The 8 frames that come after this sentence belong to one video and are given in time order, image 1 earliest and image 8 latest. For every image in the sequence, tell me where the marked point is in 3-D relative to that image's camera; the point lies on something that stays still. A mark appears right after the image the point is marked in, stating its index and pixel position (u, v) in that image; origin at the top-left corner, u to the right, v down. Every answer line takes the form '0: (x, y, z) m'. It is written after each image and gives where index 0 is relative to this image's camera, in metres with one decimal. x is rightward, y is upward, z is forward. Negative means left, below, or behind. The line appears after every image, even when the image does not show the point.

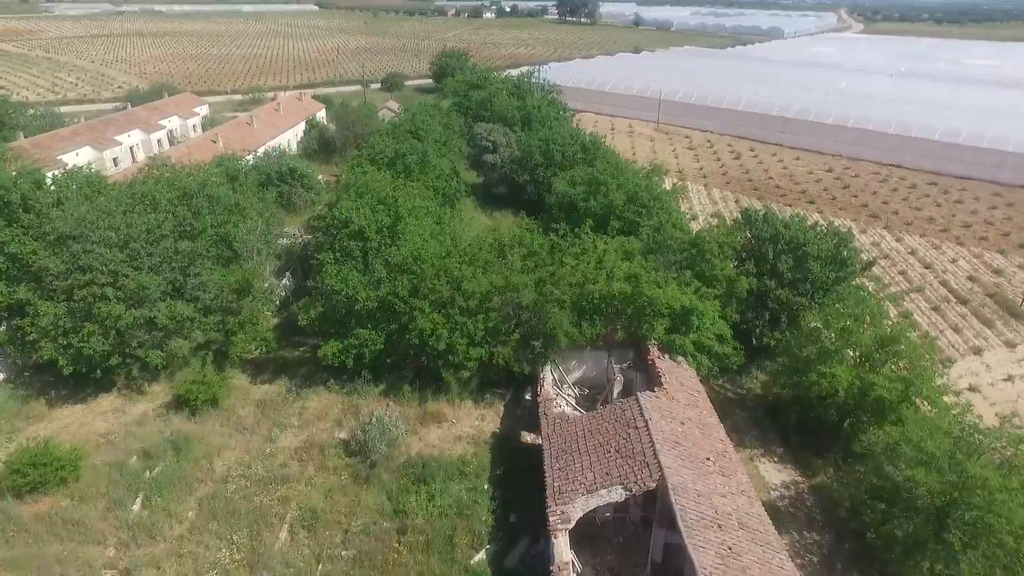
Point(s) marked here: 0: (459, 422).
0: (-1.7, -4.2, +19.5) m
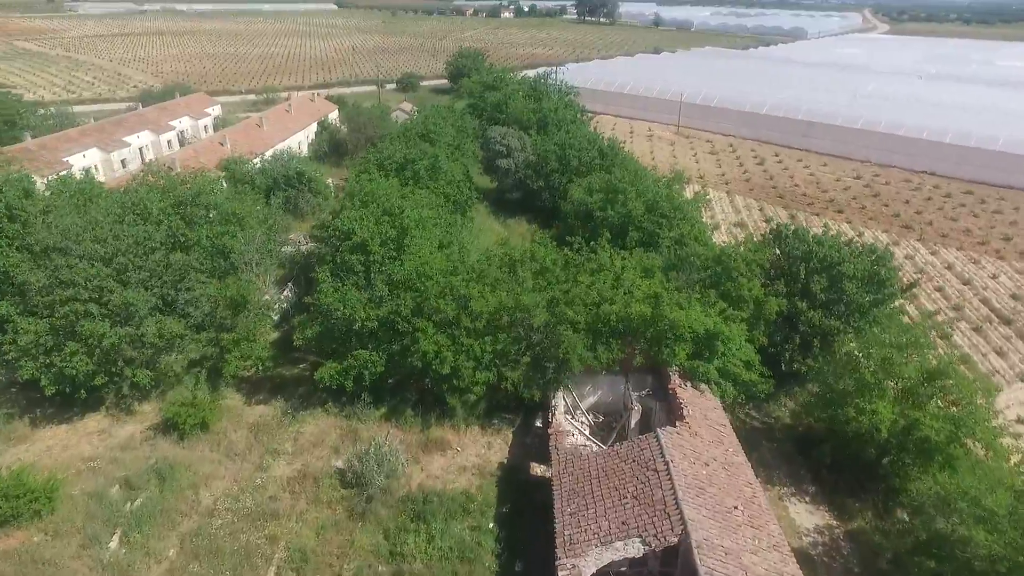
0: (-1.4, -4.7, +18.2) m
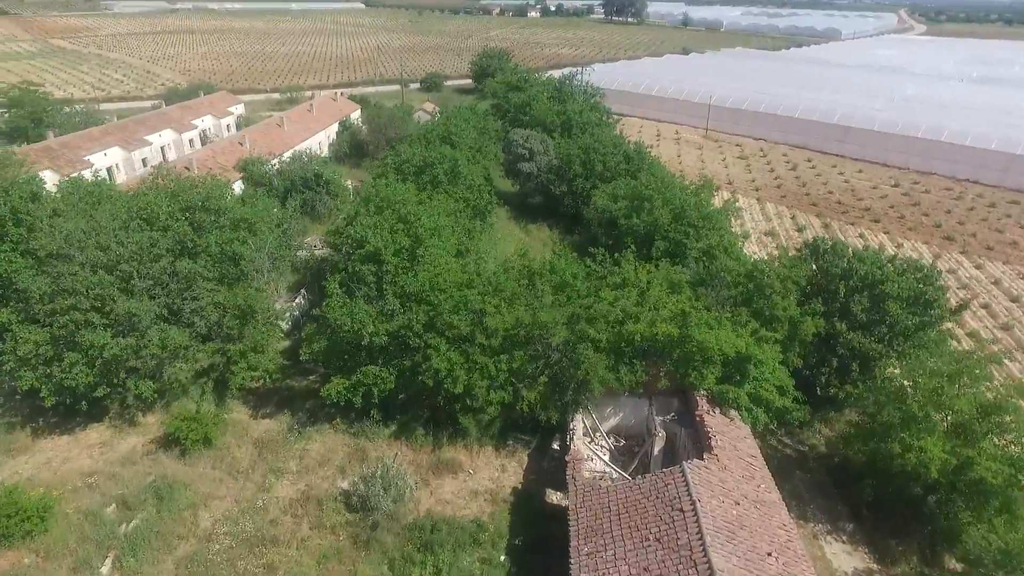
0: (-1.0, -5.1, +17.3) m
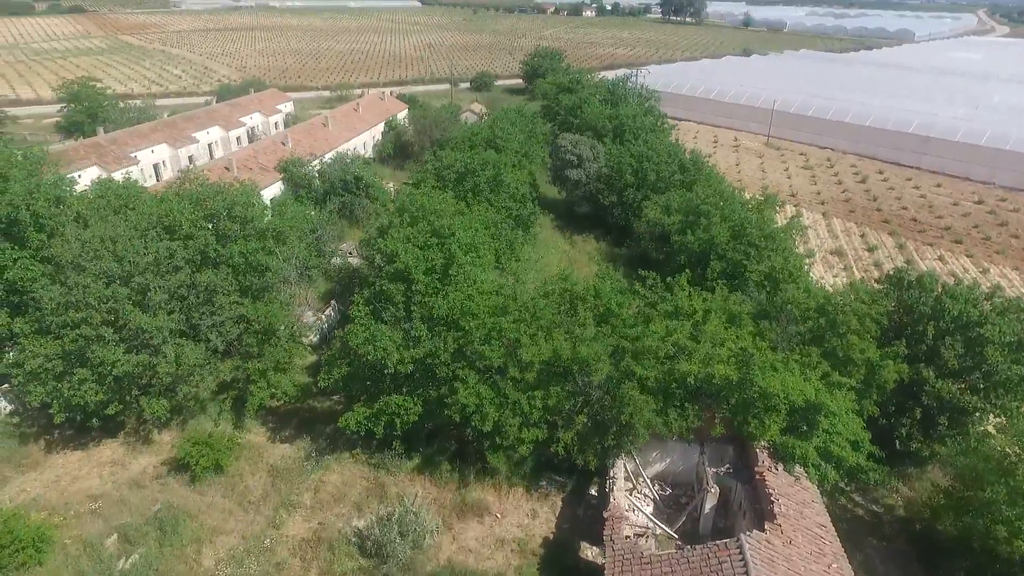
0: (-0.2, -5.8, +15.7) m
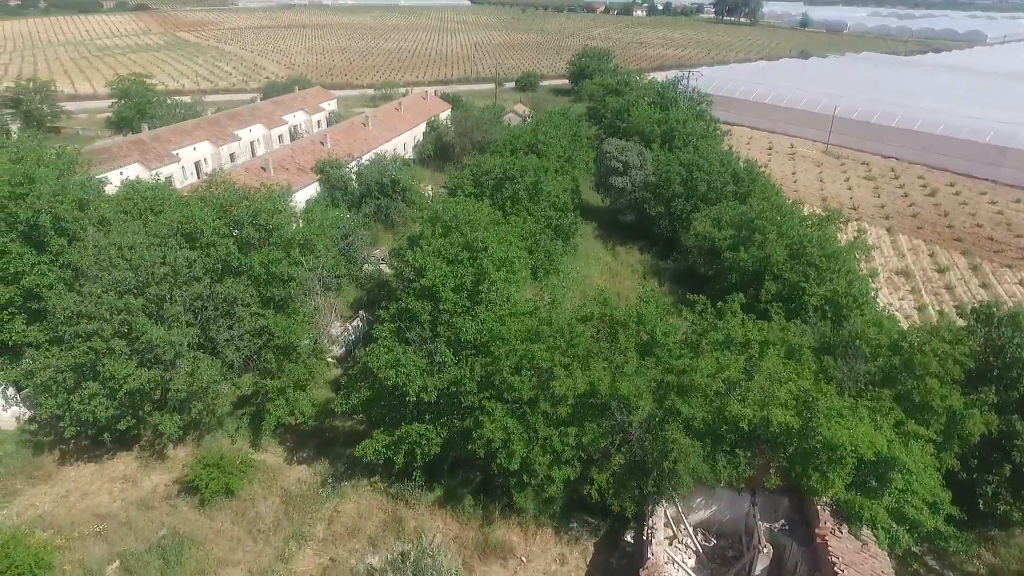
0: (+0.4, -6.4, +14.4) m
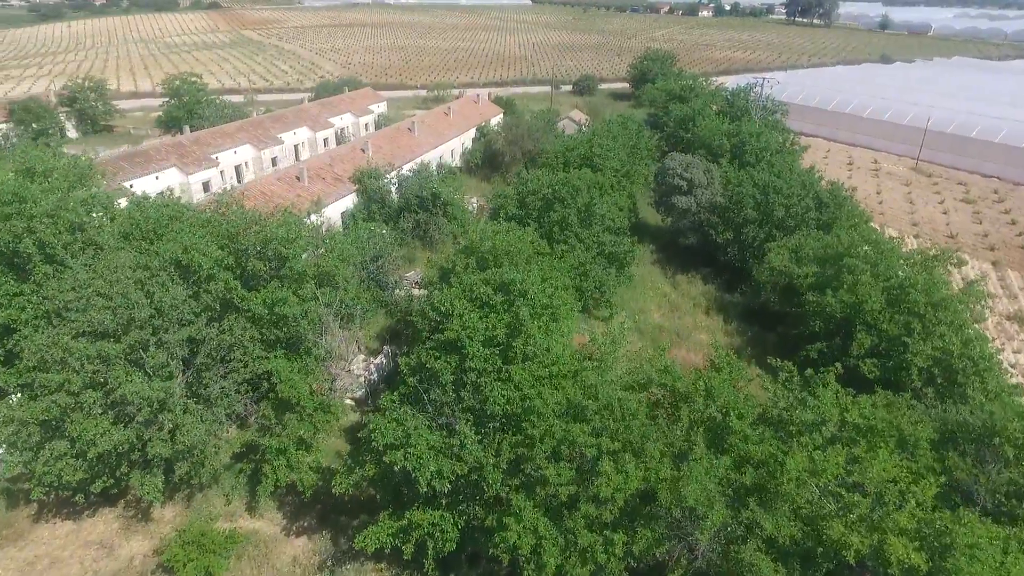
0: (+0.9, -7.6, +11.6) m
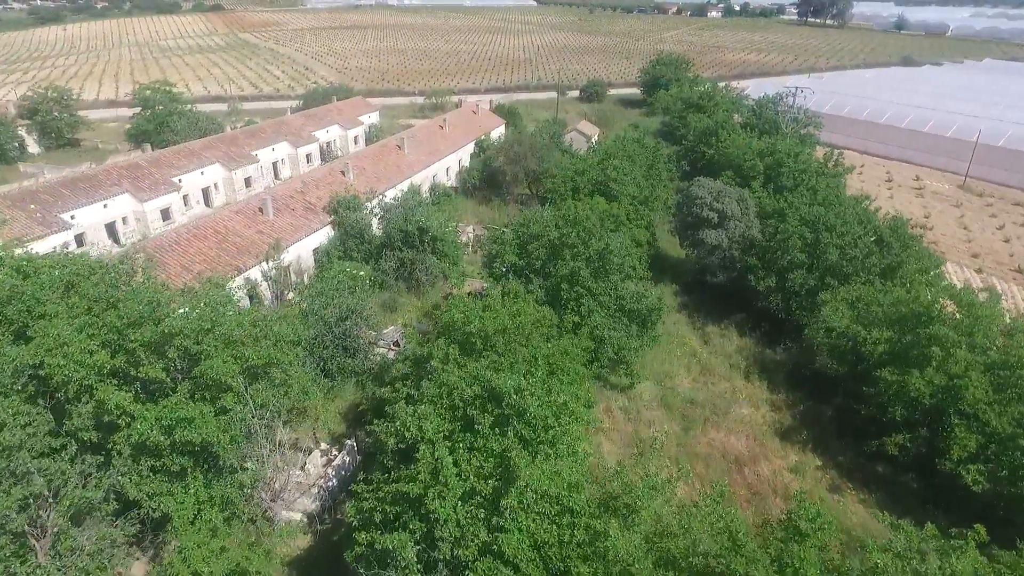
0: (+0.8, -9.6, +7.4) m
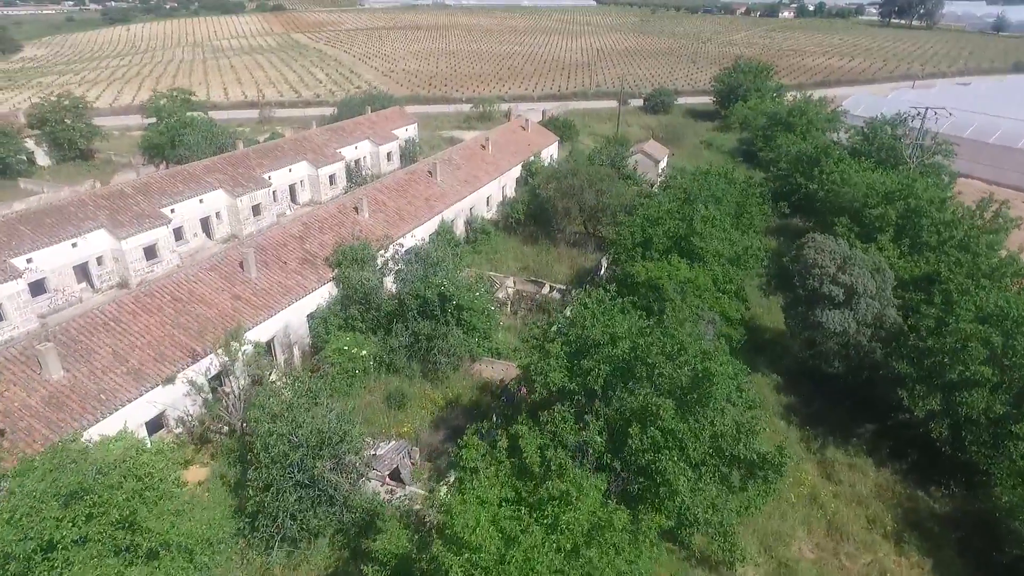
0: (+0.5, -12.2, +1.4) m
